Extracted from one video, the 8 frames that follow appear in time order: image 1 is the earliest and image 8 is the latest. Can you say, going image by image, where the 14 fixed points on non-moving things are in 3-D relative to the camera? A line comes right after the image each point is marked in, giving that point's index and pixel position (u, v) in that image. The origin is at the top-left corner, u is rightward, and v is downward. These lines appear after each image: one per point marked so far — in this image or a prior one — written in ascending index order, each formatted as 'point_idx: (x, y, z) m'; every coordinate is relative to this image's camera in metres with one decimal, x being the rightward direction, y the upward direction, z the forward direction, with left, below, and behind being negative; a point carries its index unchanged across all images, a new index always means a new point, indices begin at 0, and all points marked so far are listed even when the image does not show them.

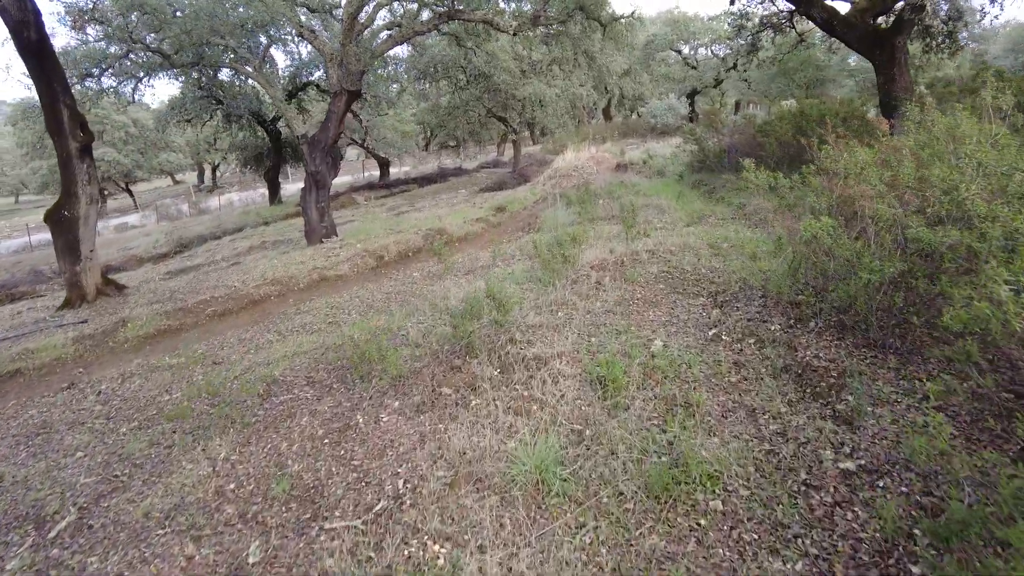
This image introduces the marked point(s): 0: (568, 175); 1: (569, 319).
0: (+1.6, +3.1, +18.5) m
1: (+0.4, -0.2, +4.7) m
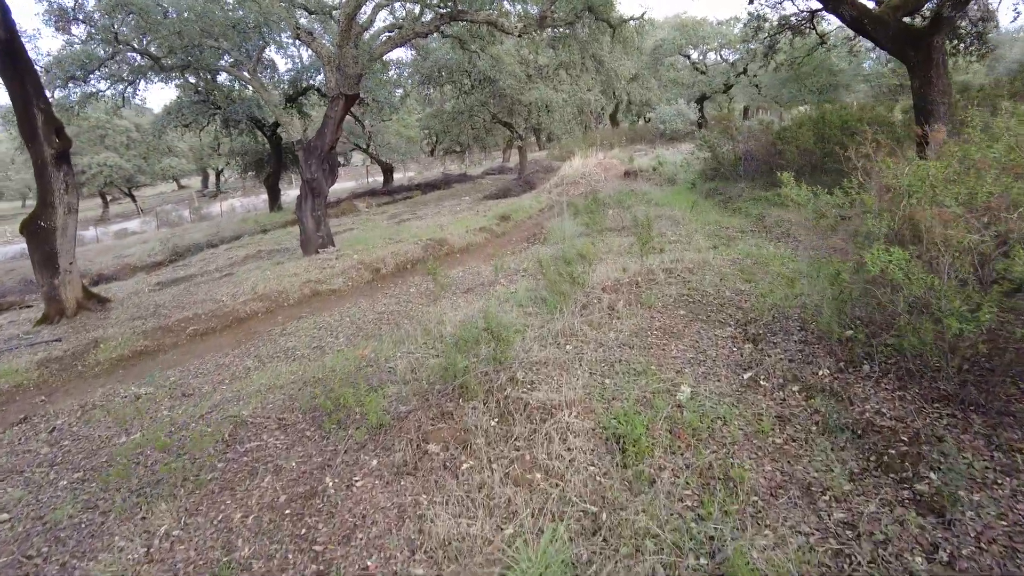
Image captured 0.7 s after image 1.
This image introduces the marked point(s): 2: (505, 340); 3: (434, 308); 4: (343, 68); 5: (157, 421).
0: (+1.7, +2.8, +17.9) m
1: (+0.4, -0.4, +4.1) m
2: (-0.1, -0.4, +4.4) m
3: (-0.8, -0.2, +6.4) m
4: (-3.0, +4.0, +11.9) m
5: (-2.5, -0.9, +4.6) m
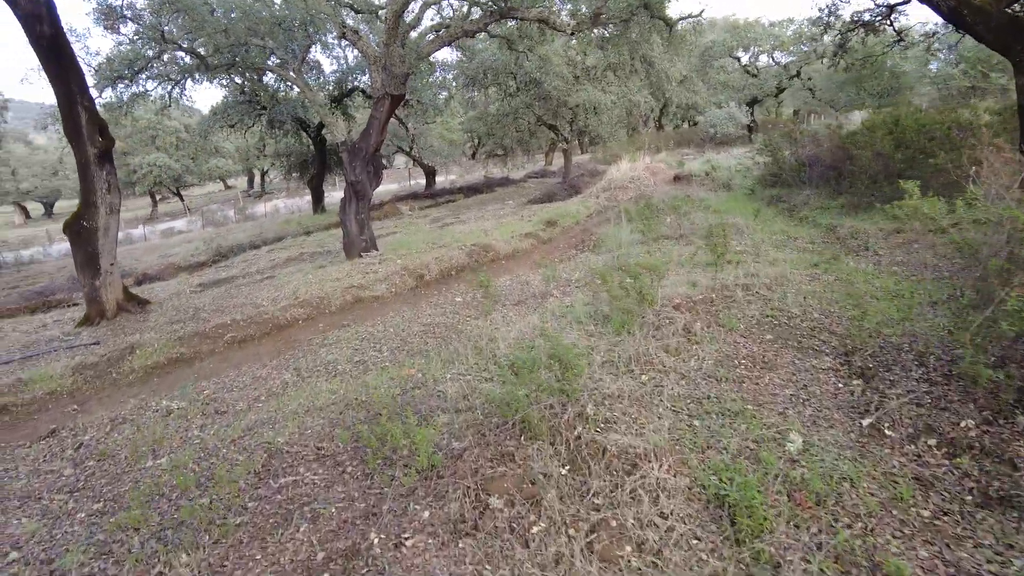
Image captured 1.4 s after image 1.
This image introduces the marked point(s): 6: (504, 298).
0: (+2.9, +2.6, +17.3) m
1: (+0.8, -0.5, +3.6) m
2: (+0.3, -0.5, +3.8) m
3: (-0.2, -0.3, +5.9) m
4: (-2.1, +3.9, +11.5) m
5: (-2.1, -1.0, +4.3) m
6: (-0.1, -0.1, +7.2) m
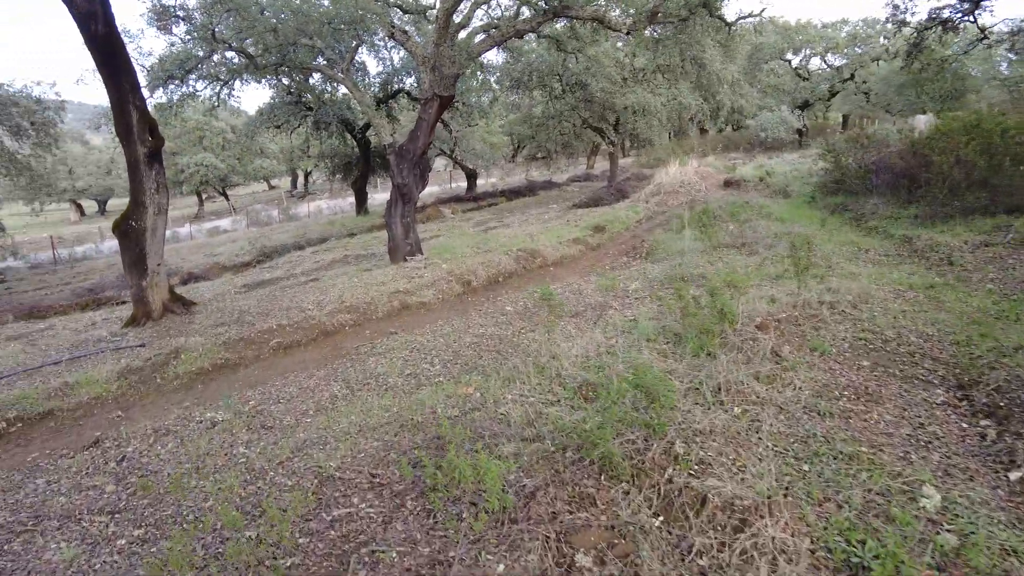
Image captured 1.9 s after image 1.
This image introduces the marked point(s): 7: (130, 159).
0: (+4.1, +2.4, +16.8) m
1: (+1.2, -0.6, +3.2) m
2: (+0.7, -0.6, +3.5) m
3: (+0.3, -0.4, +5.6) m
4: (-1.3, +3.8, +11.3) m
5: (-1.7, -1.1, +4.0) m
6: (+0.5, -0.2, +6.8) m
7: (-4.8, +1.6, +8.2) m
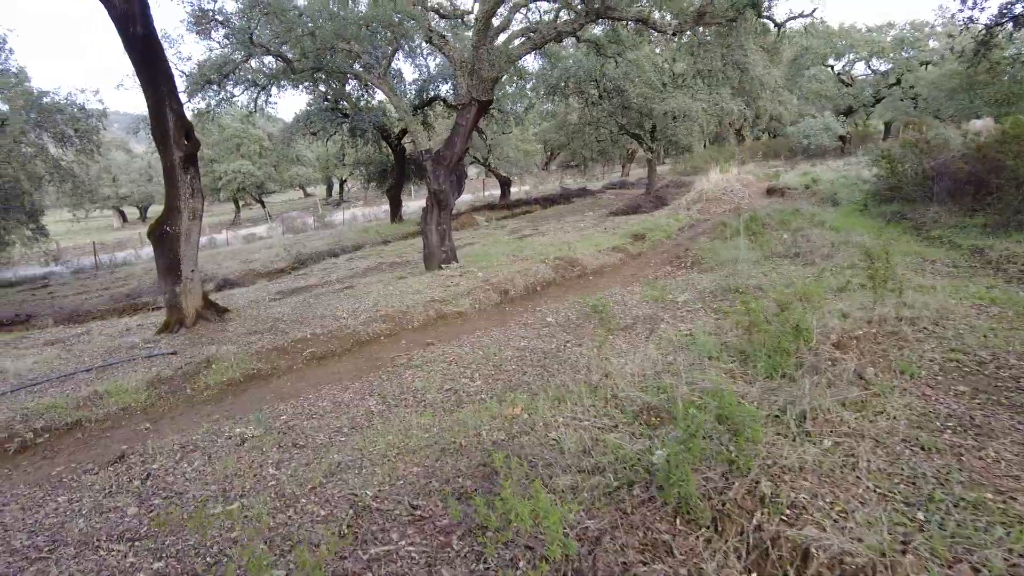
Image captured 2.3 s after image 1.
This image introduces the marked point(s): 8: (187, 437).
0: (+5.0, +2.1, +16.2) m
1: (+1.4, -0.7, +2.8) m
2: (+1.0, -0.6, +3.1) m
3: (+0.6, -0.5, +5.2) m
4: (-0.6, +3.6, +11.0) m
5: (-1.4, -1.1, +3.7) m
6: (+0.9, -0.3, +6.4) m
7: (-4.2, +1.5, +8.1) m
8: (-2.4, -1.1, +5.0) m
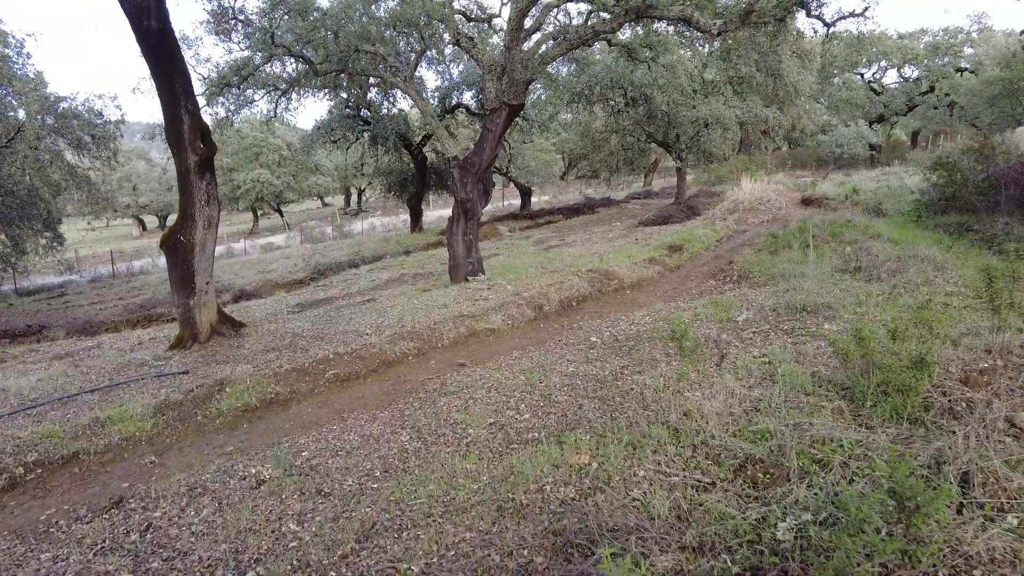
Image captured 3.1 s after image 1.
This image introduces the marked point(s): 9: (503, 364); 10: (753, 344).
0: (+5.6, +1.8, +15.5) m
1: (+1.7, -0.8, +2.1) m
2: (+1.3, -0.7, +2.4) m
3: (+1.0, -0.6, +4.5) m
4: (-0.1, +3.4, +10.5) m
5: (-1.1, -1.2, +3.1) m
6: (+1.3, -0.5, +5.7) m
7: (-3.8, +1.4, +7.6) m
8: (-2.1, -1.2, +4.4) m
9: (-0.1, -0.7, +6.2) m
10: (+1.9, -0.4, +5.3) m
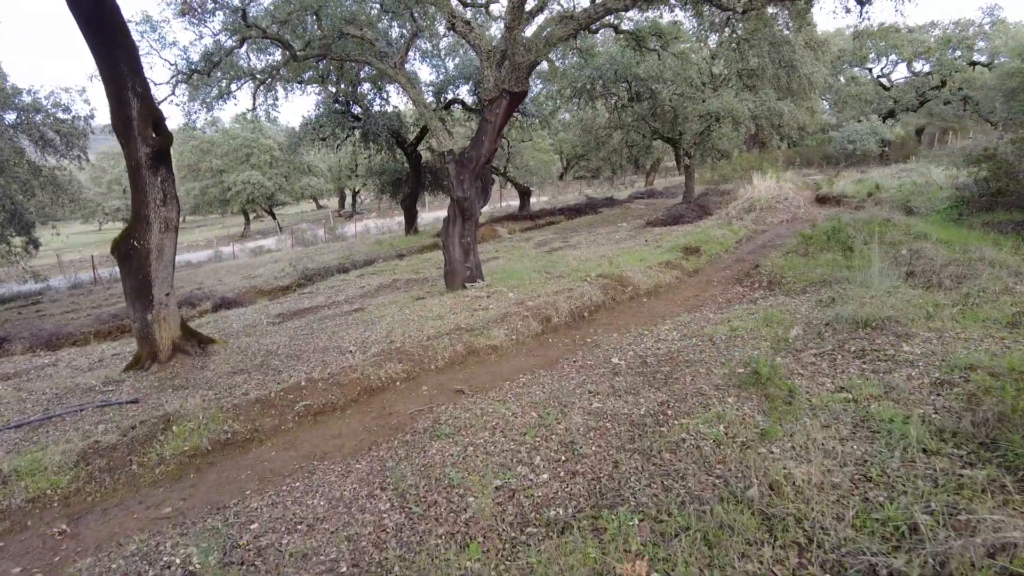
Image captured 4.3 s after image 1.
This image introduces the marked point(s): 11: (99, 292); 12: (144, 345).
0: (+5.6, +1.7, +14.5) m
1: (+1.8, -0.9, +1.0) m
2: (+1.4, -0.8, +1.3) m
3: (+1.0, -0.7, +3.5) m
4: (0.0, +3.3, +9.4) m
5: (-1.0, -1.3, +2.0) m
6: (+1.4, -0.6, +4.7) m
7: (-3.8, +1.2, +6.5) m
8: (-2.0, -1.3, +3.3) m
9: (0.0, -0.8, +5.1) m
10: (+2.0, -0.5, +4.3) m
11: (-12.0, -0.1, +19.2) m
12: (-4.0, -0.6, +7.2) m
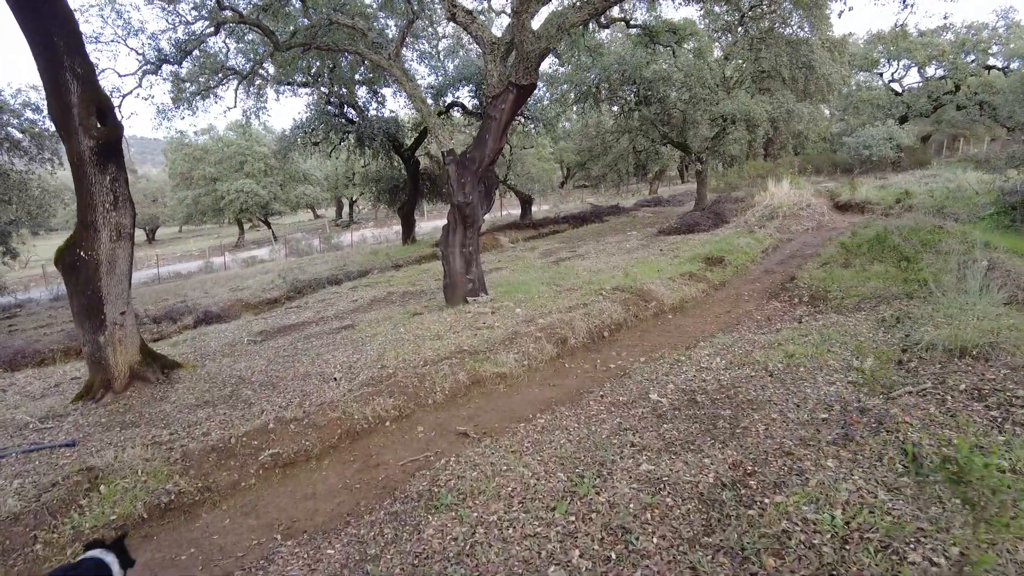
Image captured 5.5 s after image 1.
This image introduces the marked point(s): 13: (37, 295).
0: (+5.7, +1.4, +13.5) m
1: (+1.9, -1.0, 0.0) m
2: (+1.5, -0.9, +0.3) m
3: (+1.2, -0.8, +2.4) m
4: (+0.1, +3.1, +8.4) m
5: (-0.9, -1.4, +1.0) m
6: (+1.5, -0.7, +3.7) m
7: (-3.7, +1.1, +5.5) m
8: (-1.9, -1.4, +2.3) m
9: (+0.1, -0.9, +4.1) m
10: (+2.1, -0.6, +3.2) m
11: (-12.0, -0.5, +18.1) m
12: (-3.9, -0.8, +6.2) m
13: (-14.4, -0.2, +19.9) m
